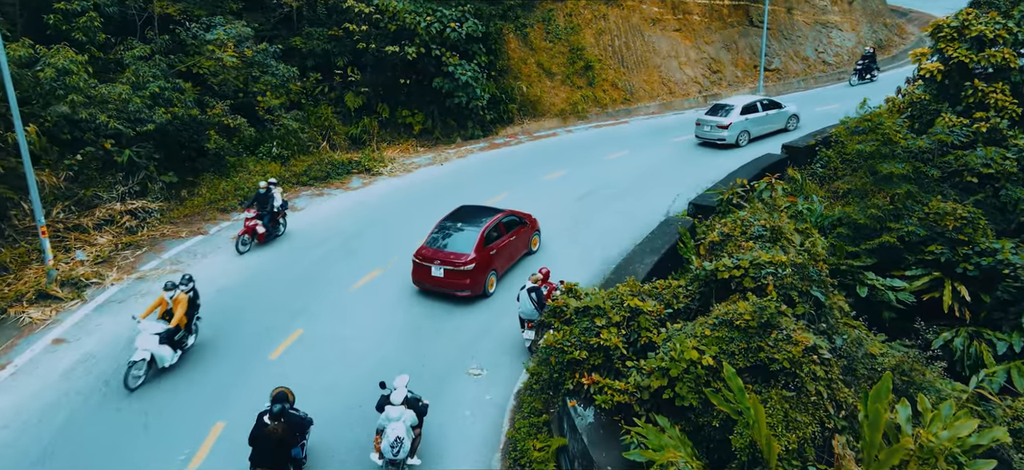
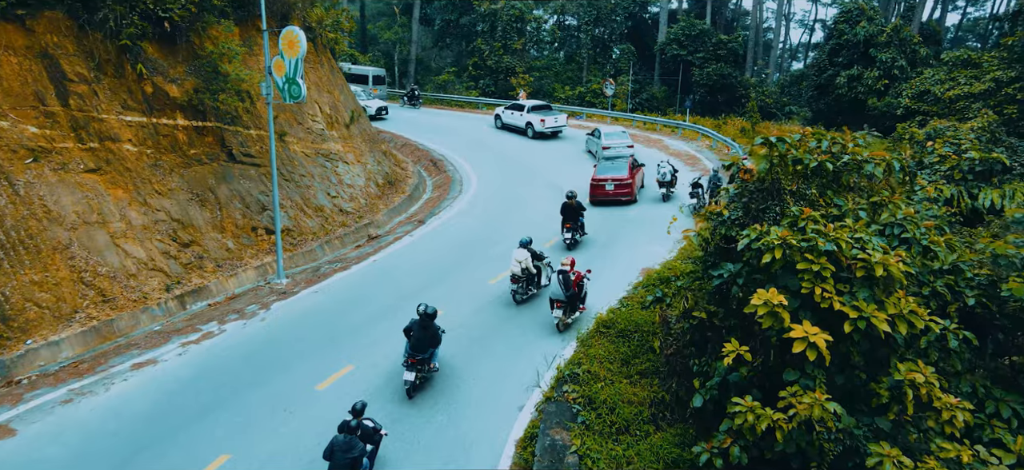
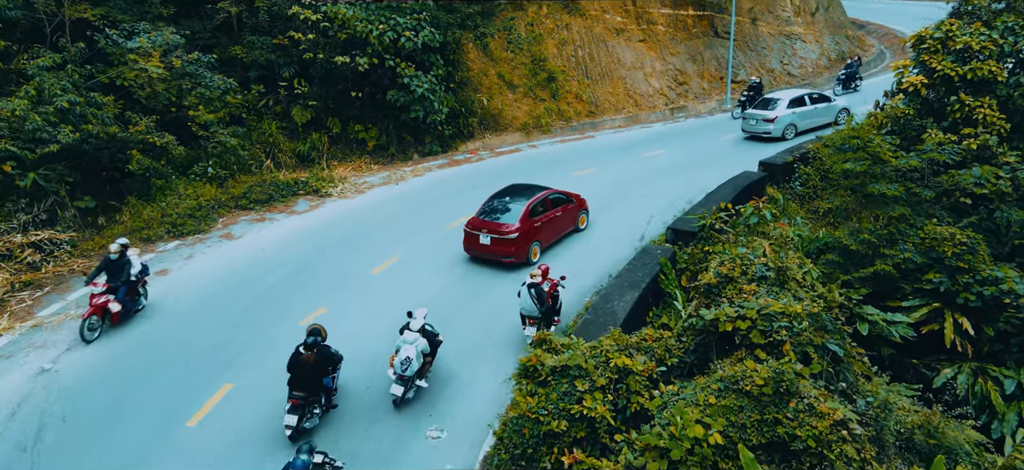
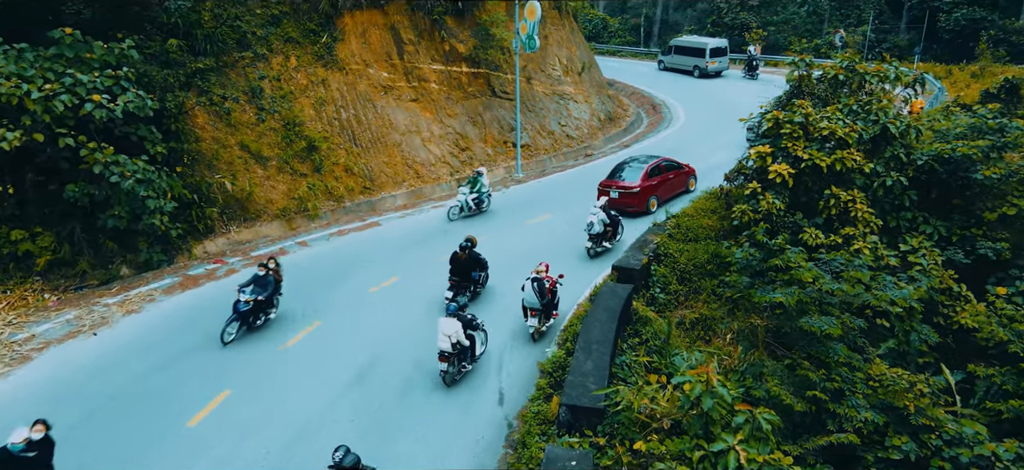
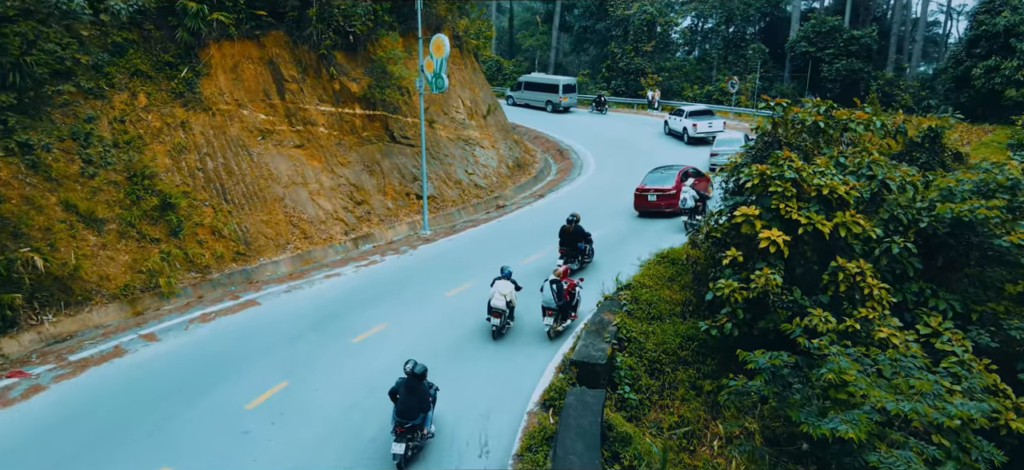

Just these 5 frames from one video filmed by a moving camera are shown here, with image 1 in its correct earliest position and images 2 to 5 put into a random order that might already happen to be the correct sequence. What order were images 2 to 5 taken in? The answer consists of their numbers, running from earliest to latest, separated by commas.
3, 4, 5, 2
